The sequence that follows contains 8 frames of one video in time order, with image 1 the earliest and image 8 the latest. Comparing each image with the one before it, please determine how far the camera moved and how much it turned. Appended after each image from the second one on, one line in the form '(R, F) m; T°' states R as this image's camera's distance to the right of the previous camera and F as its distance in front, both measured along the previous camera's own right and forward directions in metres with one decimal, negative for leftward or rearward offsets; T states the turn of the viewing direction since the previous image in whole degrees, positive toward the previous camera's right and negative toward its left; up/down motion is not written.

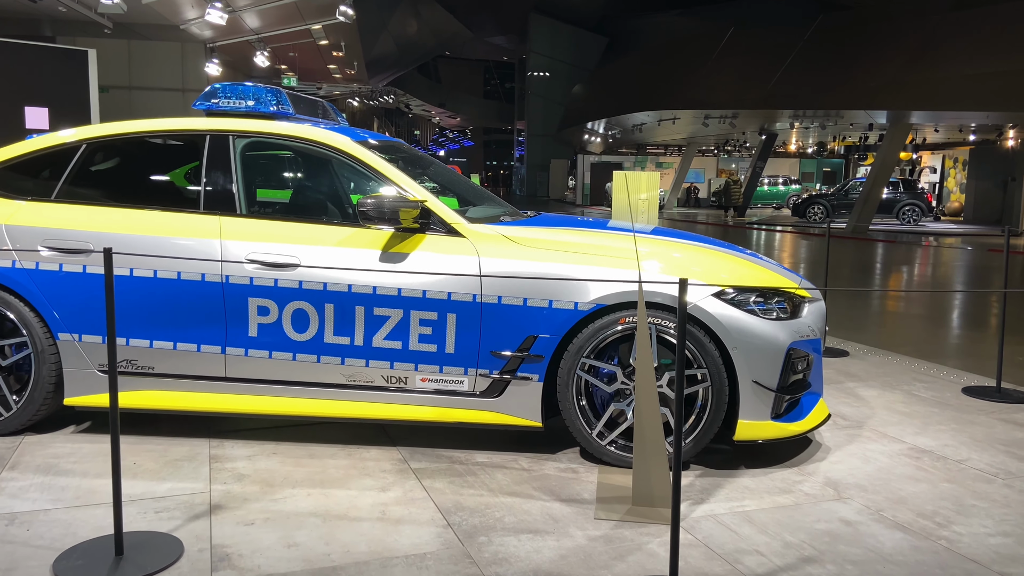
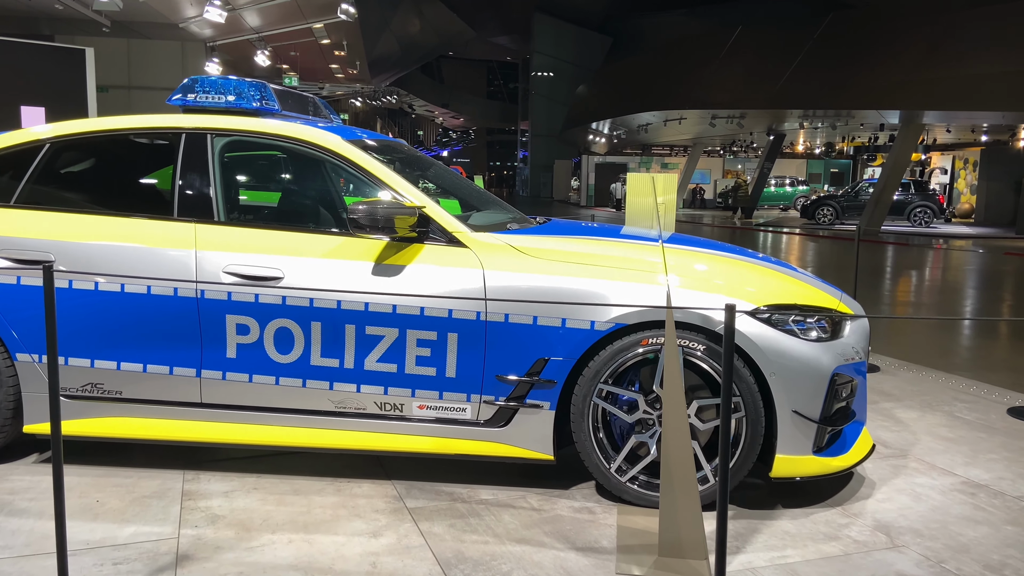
(0.0, +0.4) m; 0°
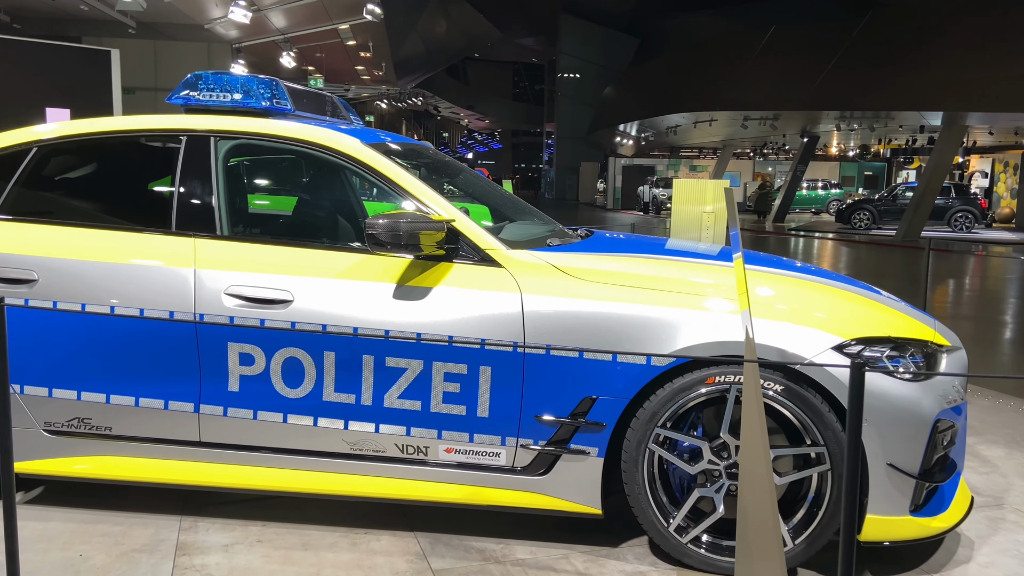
(-0.1, +0.4) m; -2°
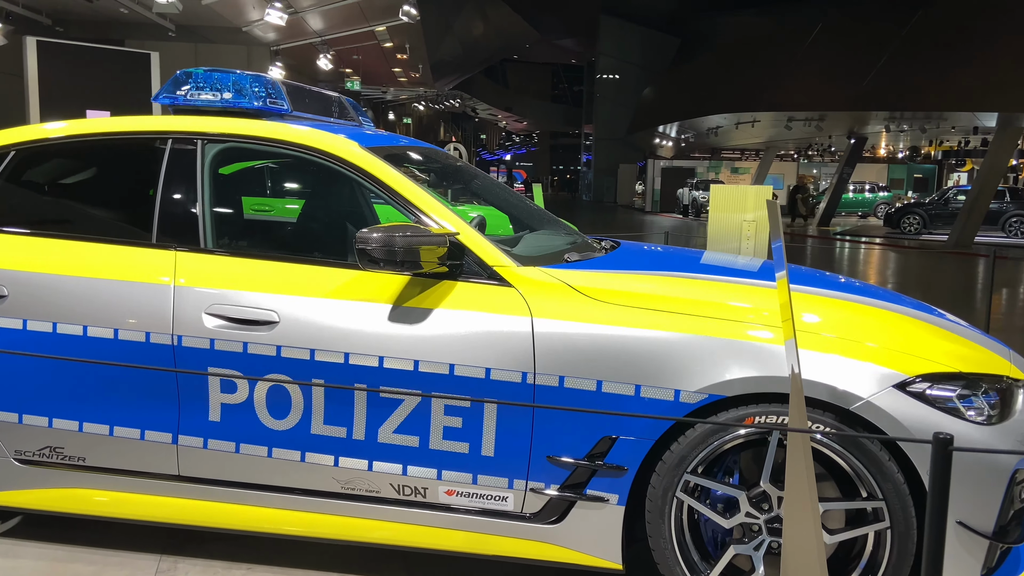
(+0.1, +0.3) m; -3°
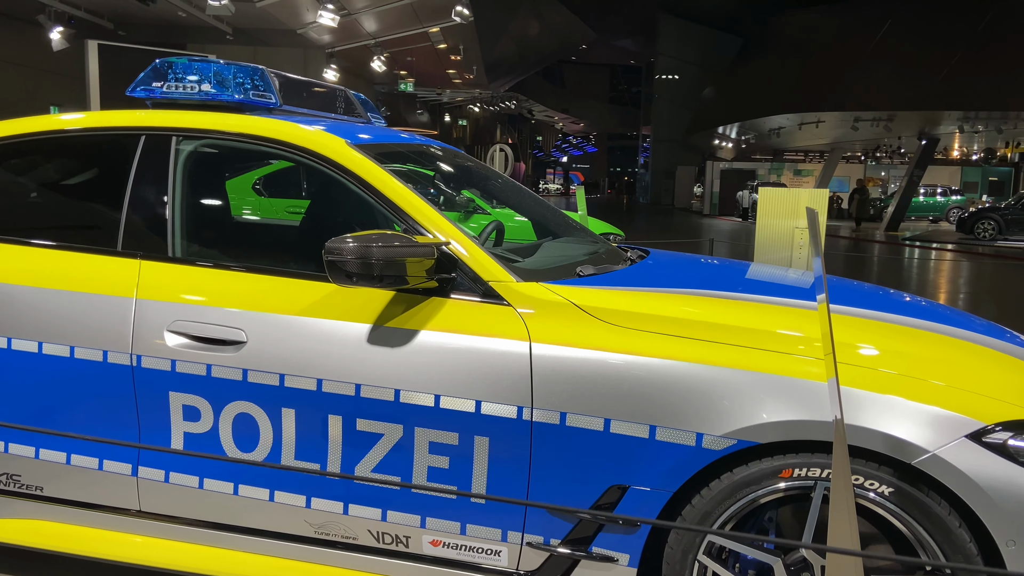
(+0.2, +0.4) m; -4°
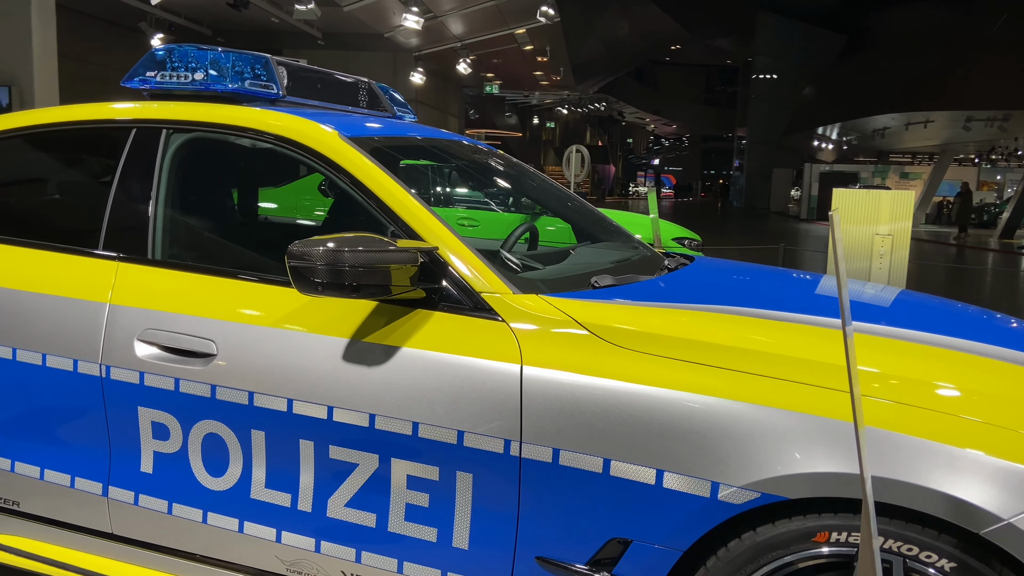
(+0.2, +0.3) m; -6°
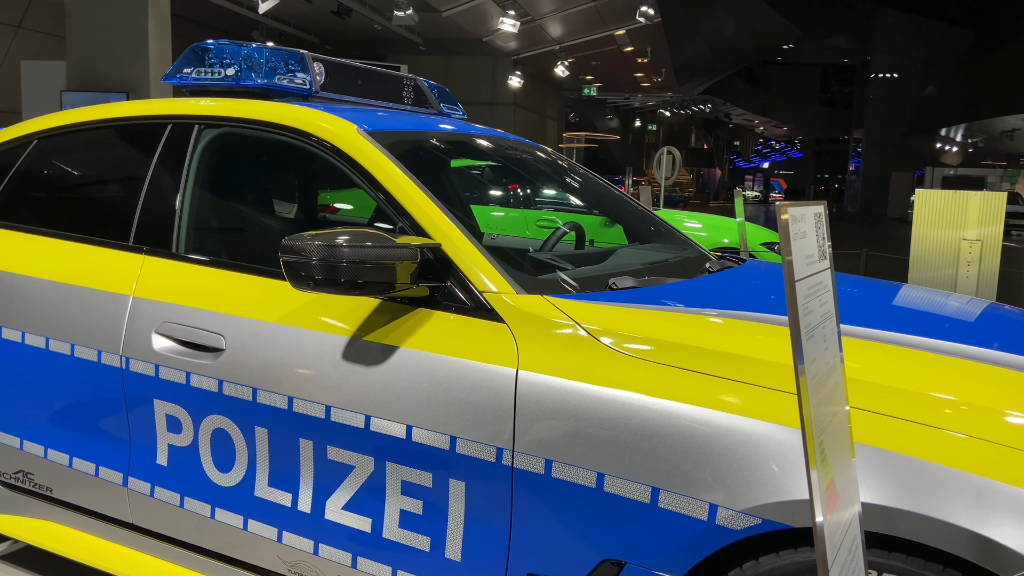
(+0.2, +0.1) m; -7°
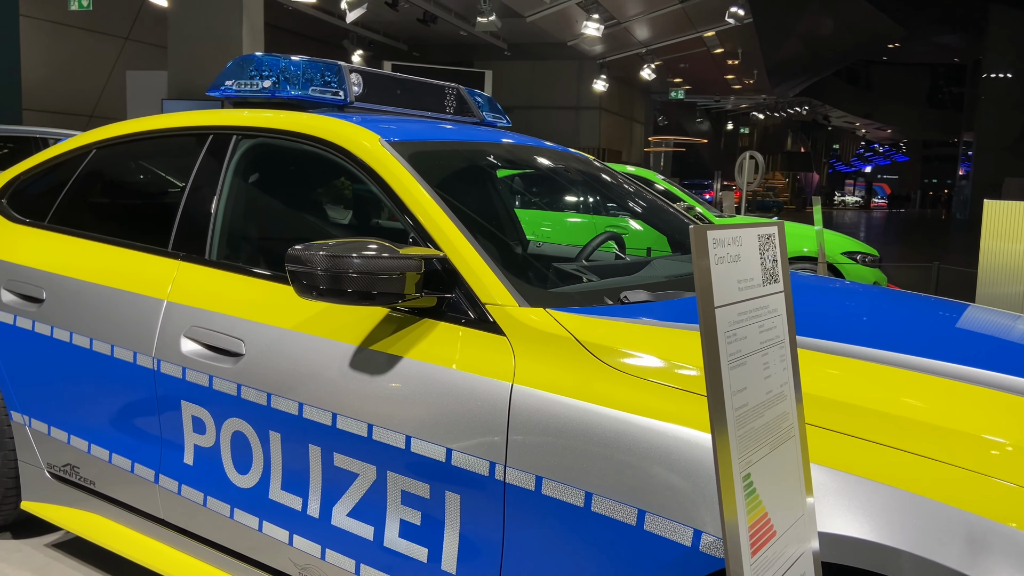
(+0.2, 0.0) m; -6°
